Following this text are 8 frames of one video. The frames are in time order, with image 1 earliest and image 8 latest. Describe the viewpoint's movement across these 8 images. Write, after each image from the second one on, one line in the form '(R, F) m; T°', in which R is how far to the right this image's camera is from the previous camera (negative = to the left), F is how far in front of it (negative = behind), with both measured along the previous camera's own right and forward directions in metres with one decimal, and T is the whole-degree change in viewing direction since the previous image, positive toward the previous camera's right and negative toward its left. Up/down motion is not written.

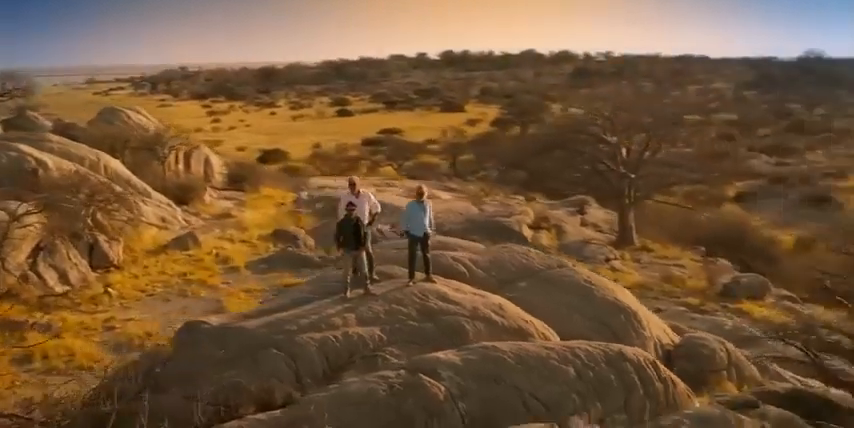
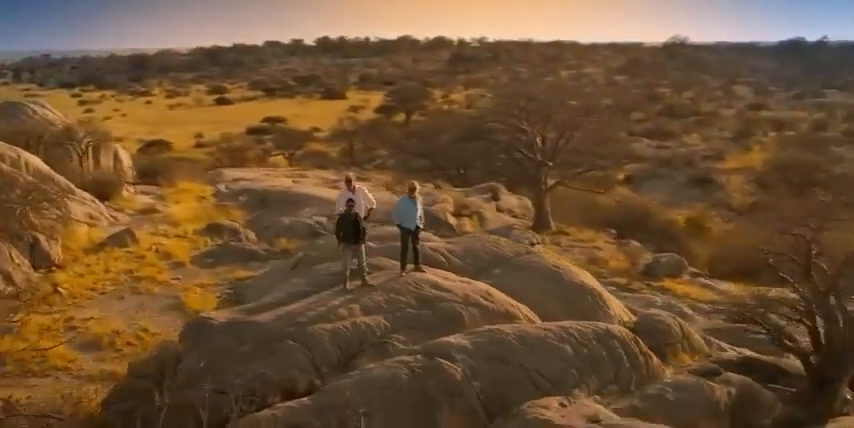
(-1.1, -0.5) m; +7°
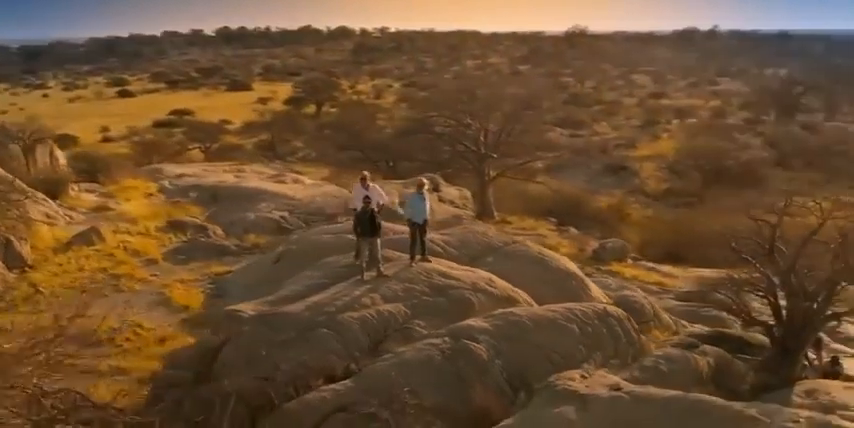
(-1.1, -0.7) m; +6°
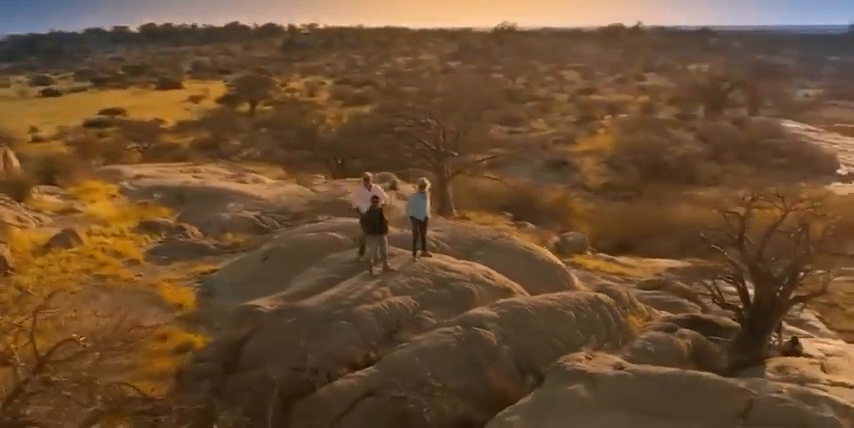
(-0.8, -0.6) m; +4°
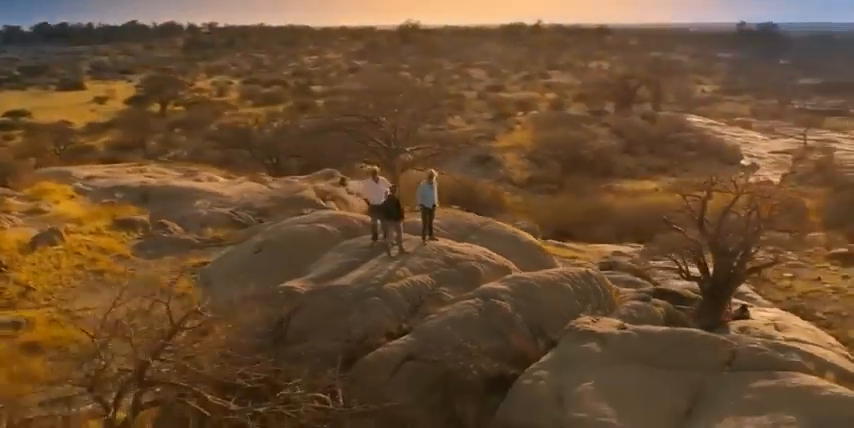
(-1.3, -1.2) m; +6°
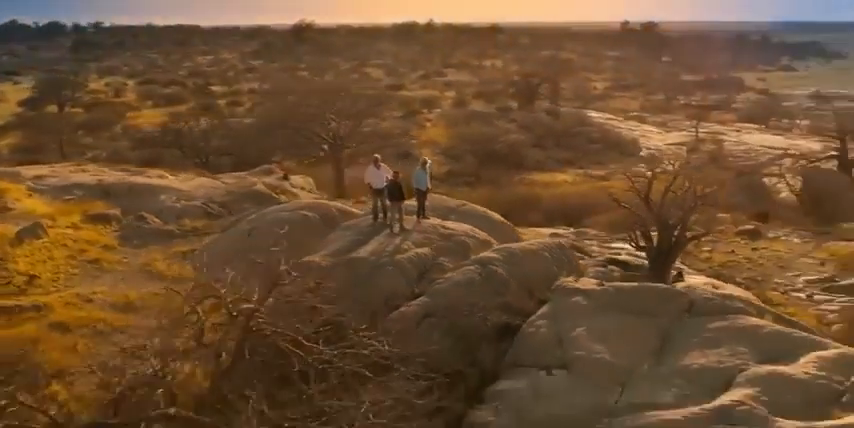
(-1.4, -1.7) m; +6°
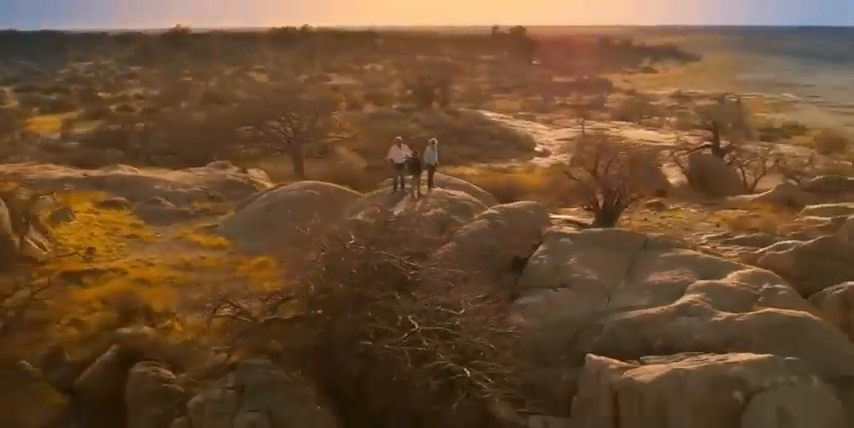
(-2.5, -3.5) m; +8°
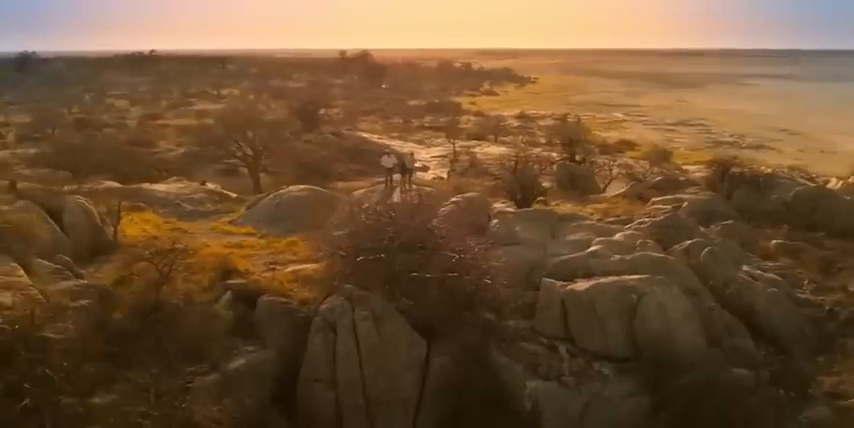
(-3.6, -7.2) m; +9°
